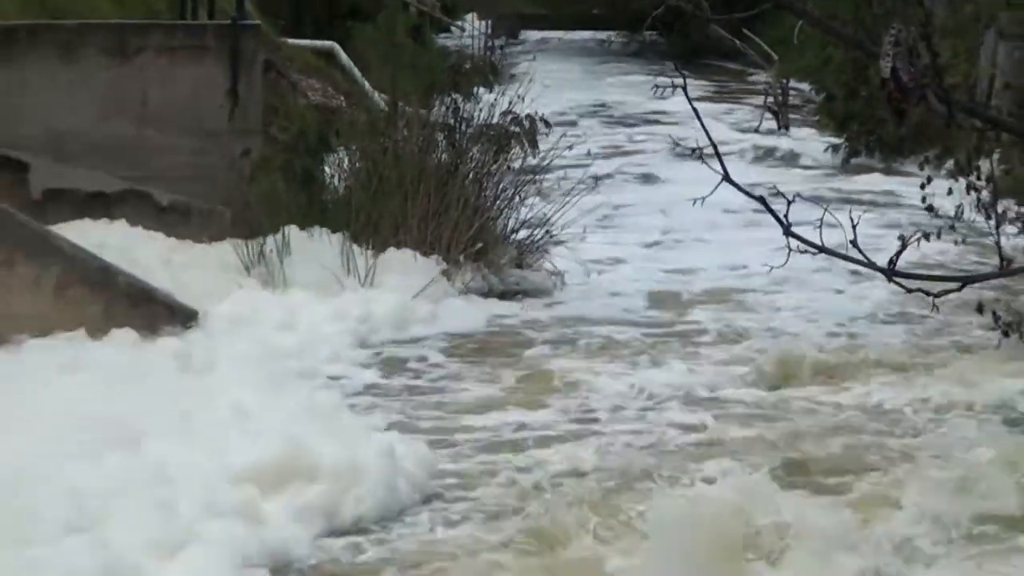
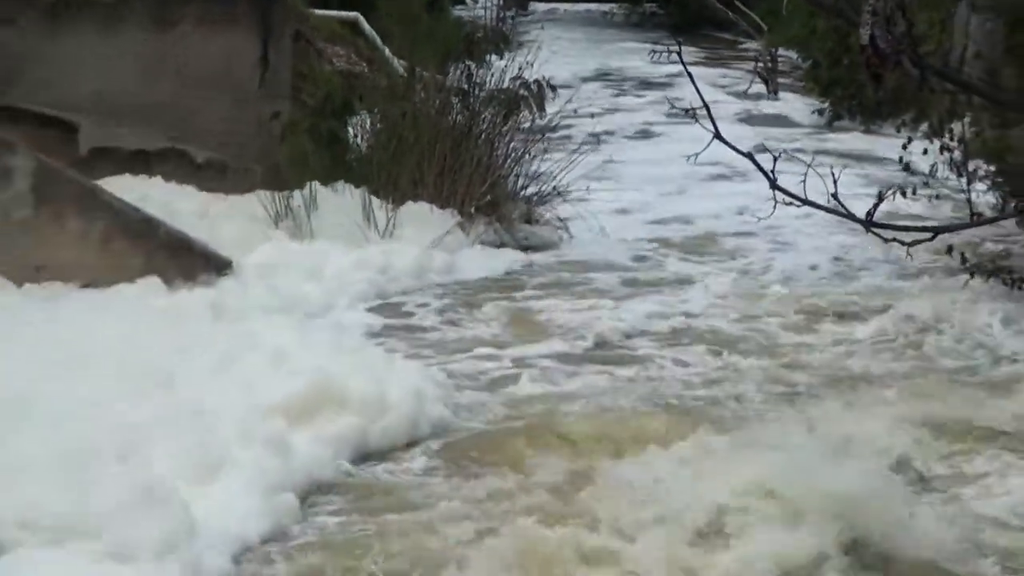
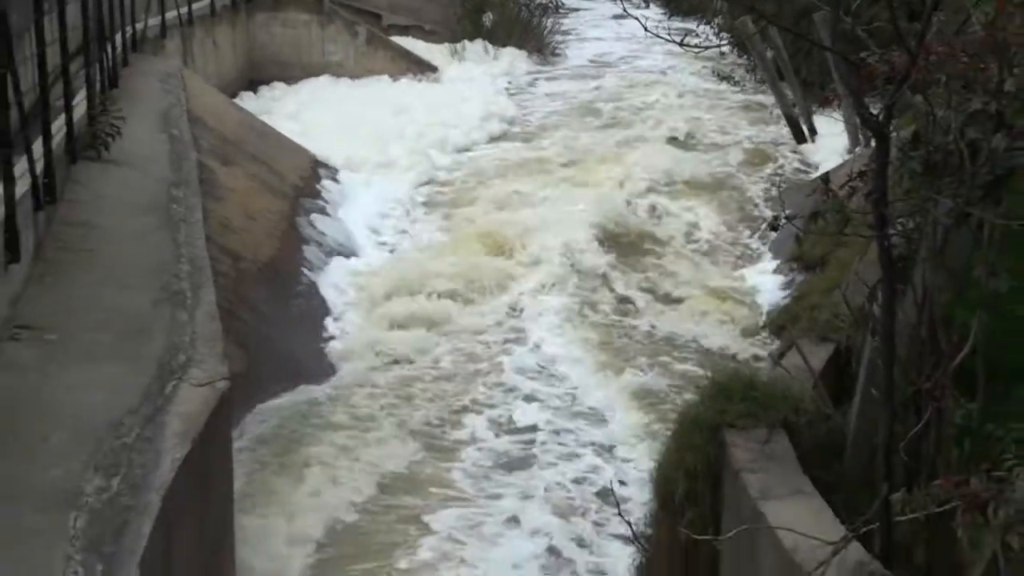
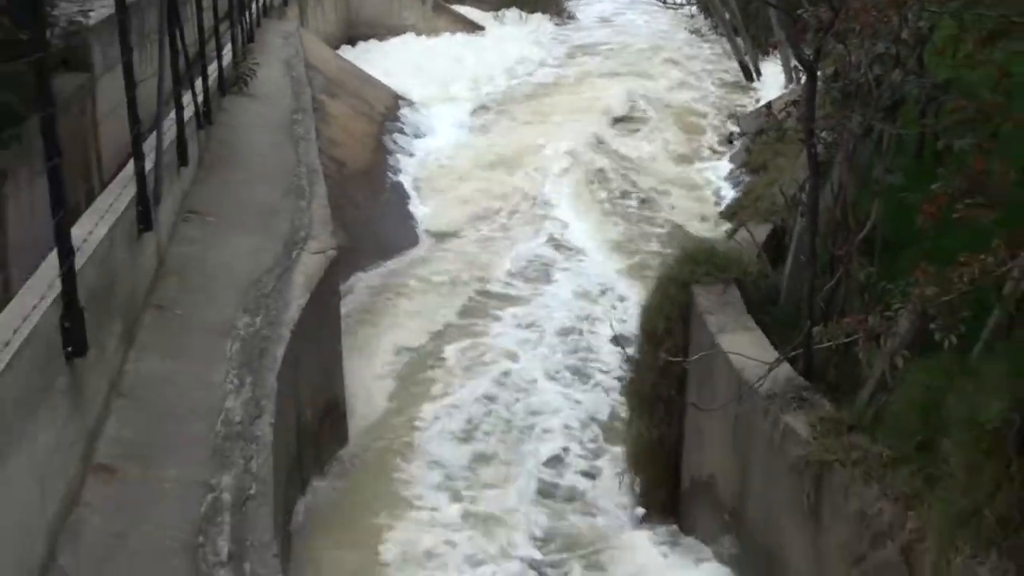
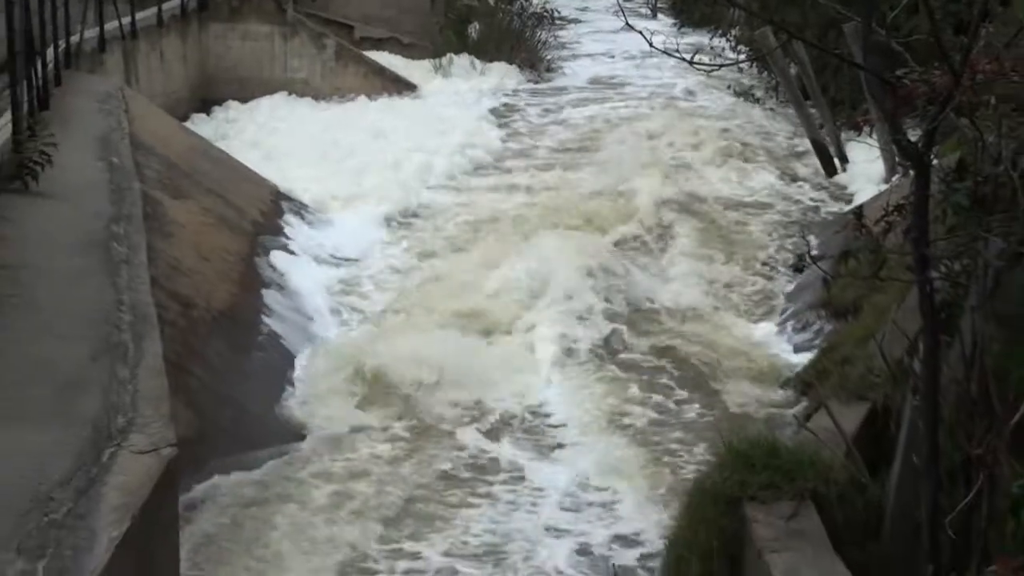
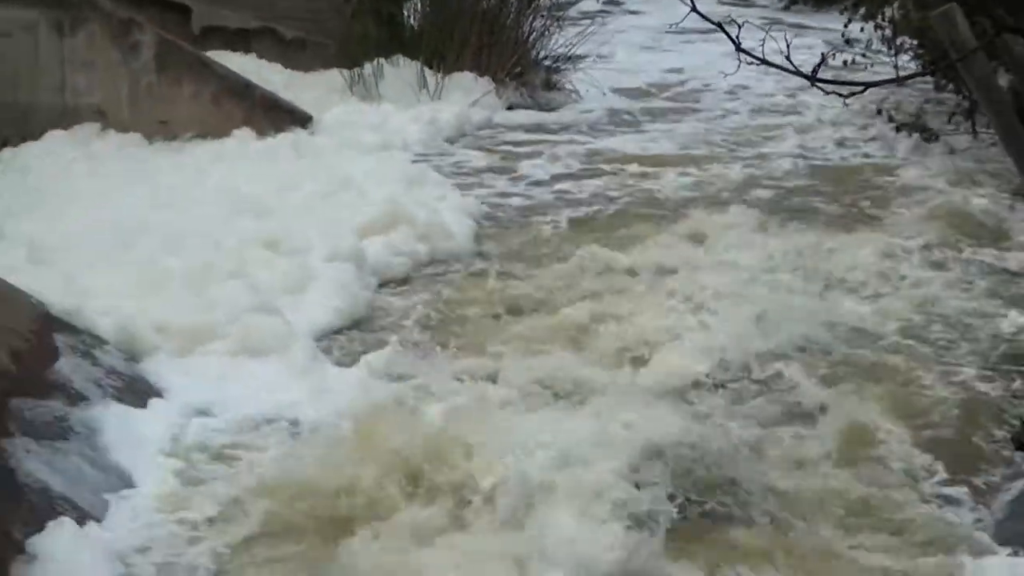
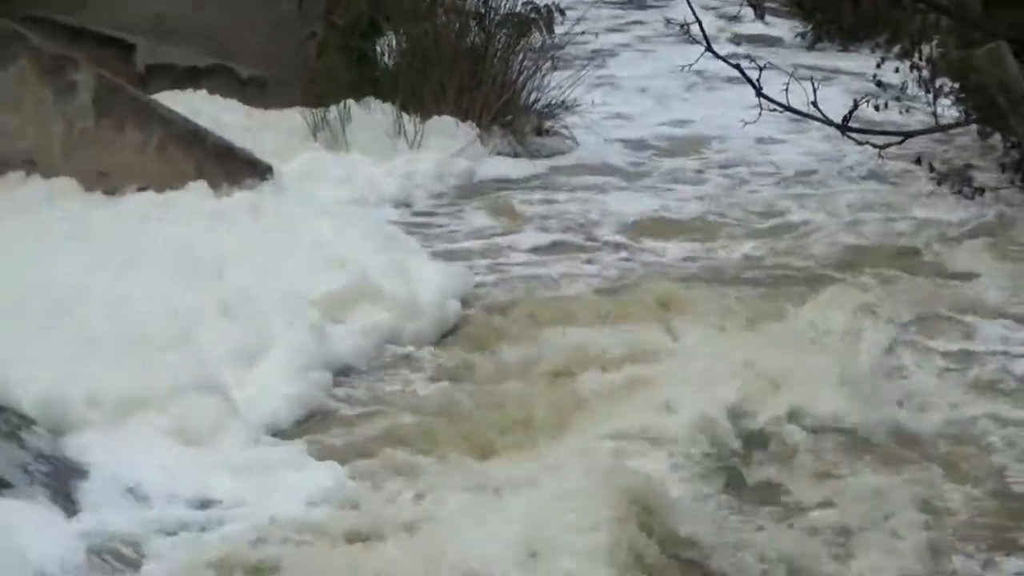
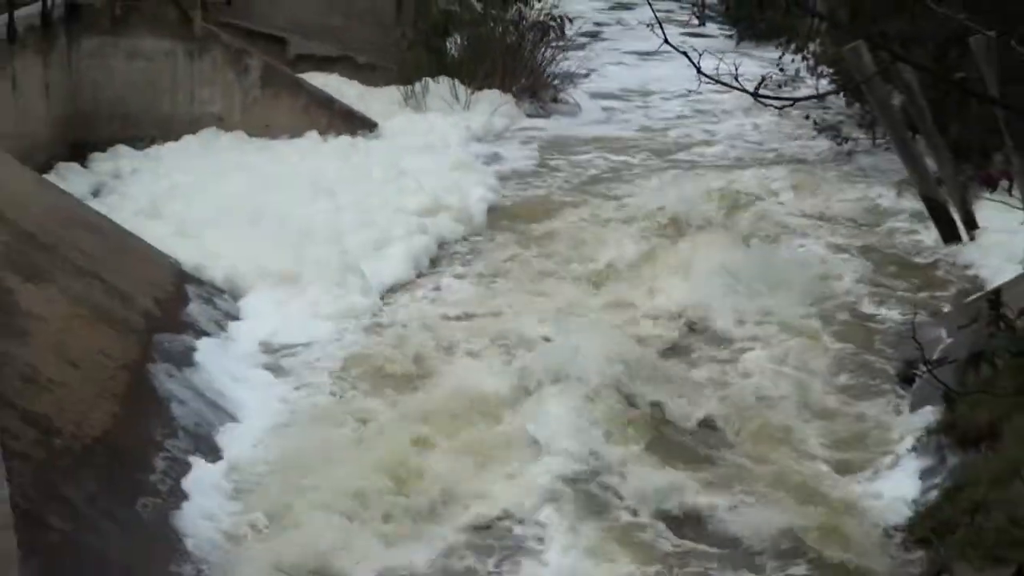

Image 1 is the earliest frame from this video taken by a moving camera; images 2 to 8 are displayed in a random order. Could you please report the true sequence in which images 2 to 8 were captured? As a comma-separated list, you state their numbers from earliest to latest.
2, 7, 6, 8, 5, 3, 4
